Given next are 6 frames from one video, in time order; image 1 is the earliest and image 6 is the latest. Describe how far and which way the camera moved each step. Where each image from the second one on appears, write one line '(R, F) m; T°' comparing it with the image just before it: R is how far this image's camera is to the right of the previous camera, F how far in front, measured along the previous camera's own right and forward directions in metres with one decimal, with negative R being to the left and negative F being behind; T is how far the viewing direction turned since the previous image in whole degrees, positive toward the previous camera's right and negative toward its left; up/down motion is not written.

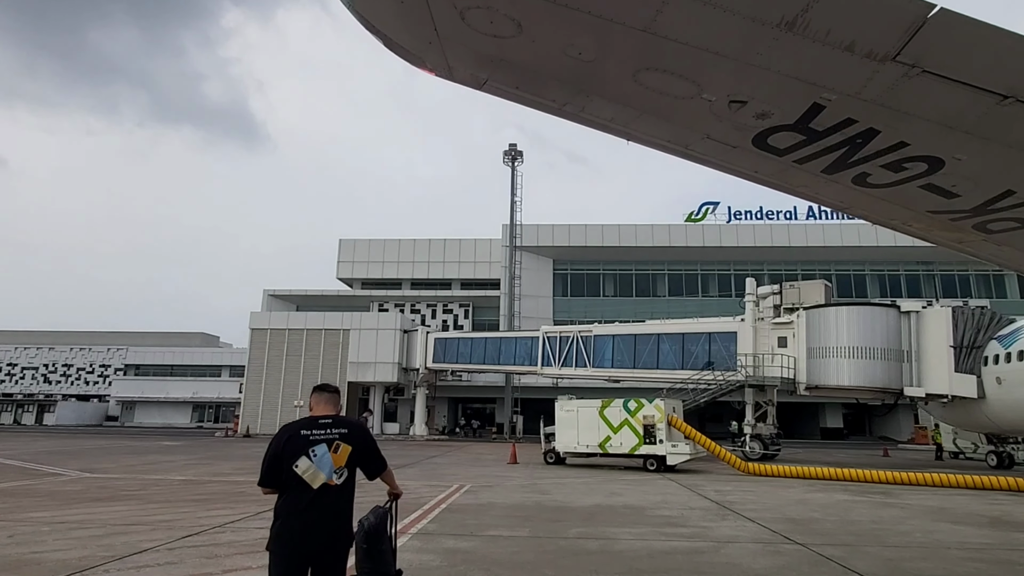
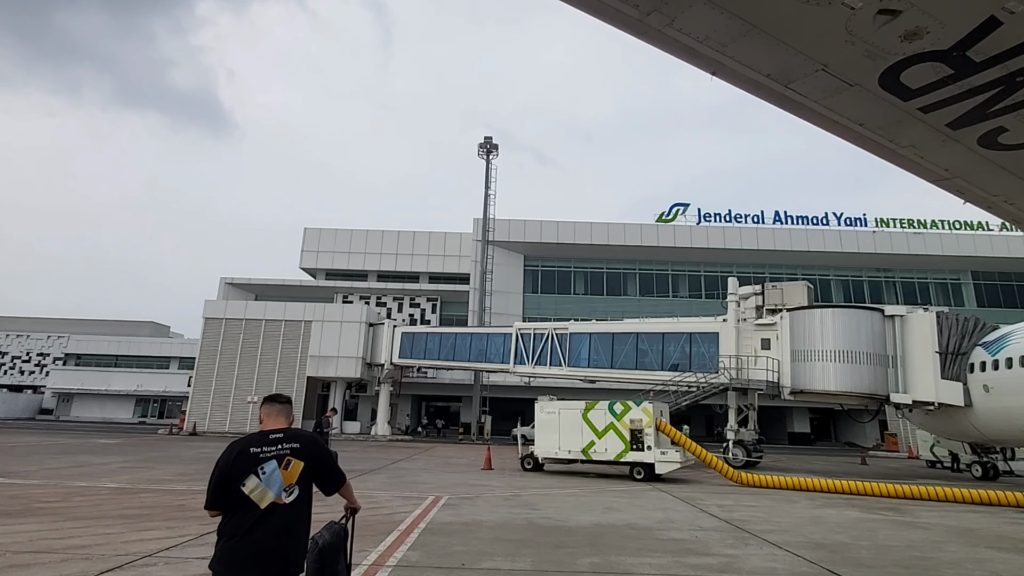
(-0.6, +1.4) m; +4°
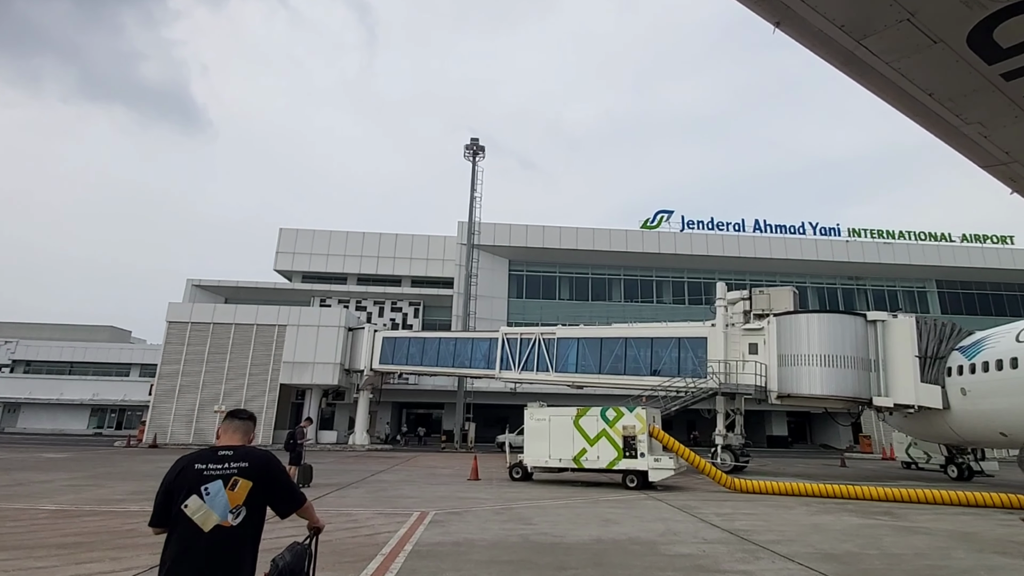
(-0.3, +0.4) m; +2°
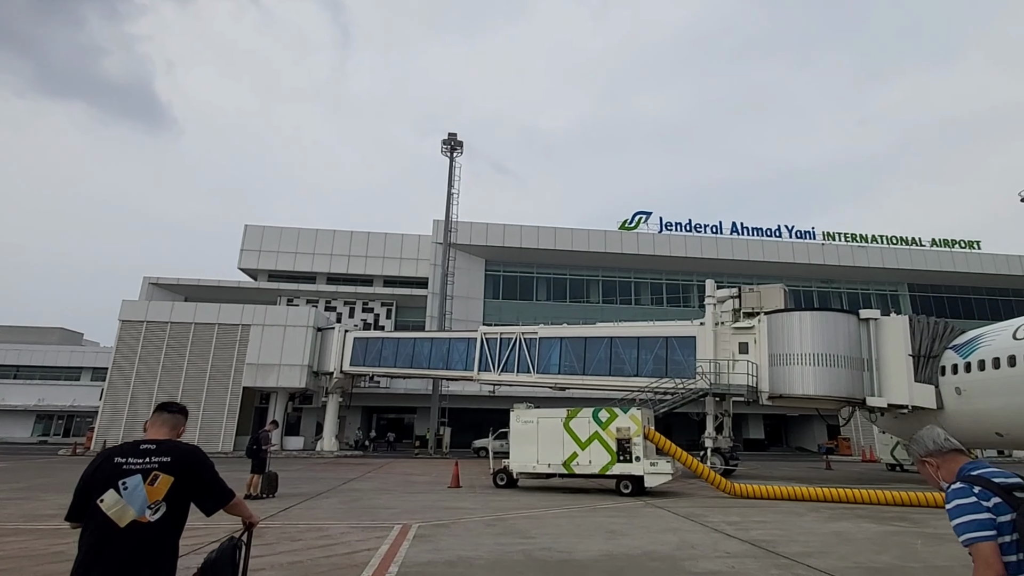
(-0.4, +1.2) m; +3°
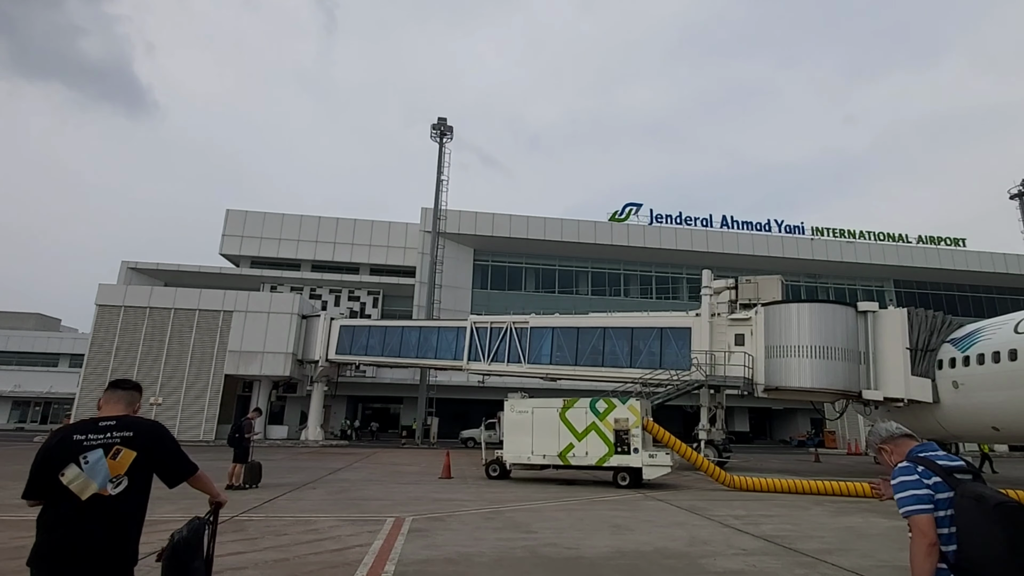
(-0.3, +0.6) m; +1°
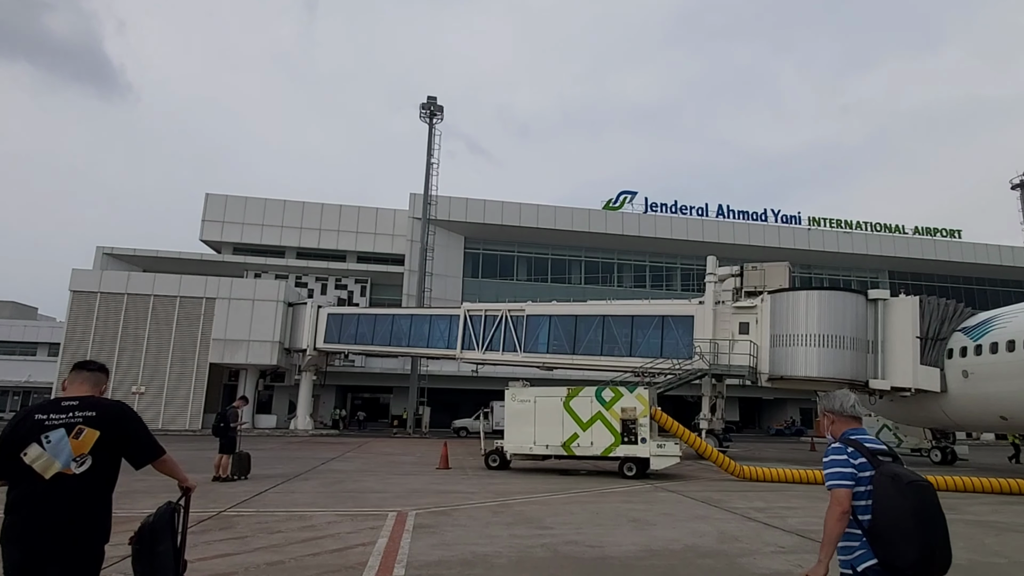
(-0.4, +0.8) m; +1°
